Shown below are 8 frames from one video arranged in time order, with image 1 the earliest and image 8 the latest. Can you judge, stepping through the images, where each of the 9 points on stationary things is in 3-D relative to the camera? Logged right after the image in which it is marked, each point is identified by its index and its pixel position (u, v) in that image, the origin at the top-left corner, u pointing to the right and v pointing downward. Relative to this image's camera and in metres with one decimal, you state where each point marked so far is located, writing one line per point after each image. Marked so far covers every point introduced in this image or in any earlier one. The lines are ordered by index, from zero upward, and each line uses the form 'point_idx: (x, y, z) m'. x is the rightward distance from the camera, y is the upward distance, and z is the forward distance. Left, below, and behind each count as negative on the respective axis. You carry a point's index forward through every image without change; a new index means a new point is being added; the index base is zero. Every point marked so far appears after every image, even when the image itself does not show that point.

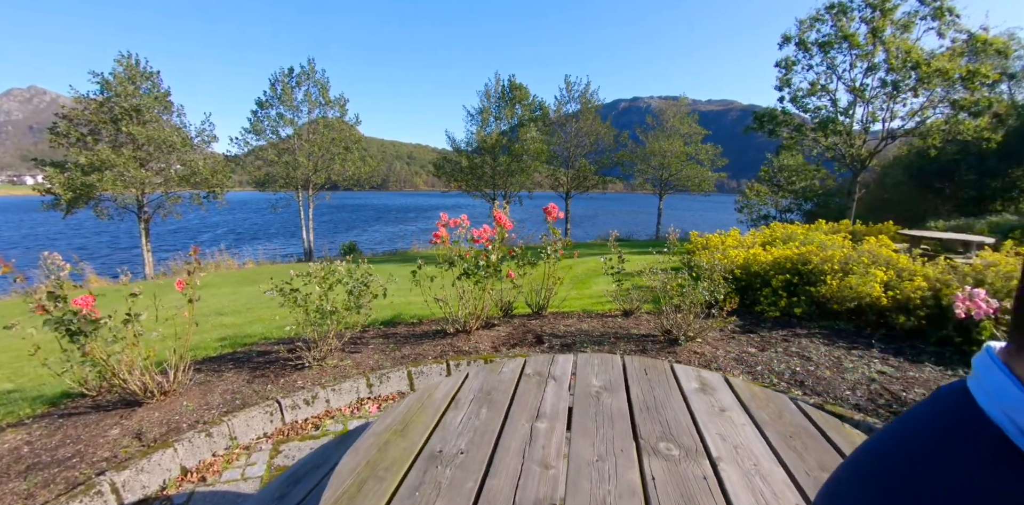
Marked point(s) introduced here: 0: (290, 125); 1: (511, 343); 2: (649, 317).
0: (-8.6, +4.9, +18.5) m
1: (0.0, -0.8, +4.0) m
2: (+1.5, -0.7, +5.0) m
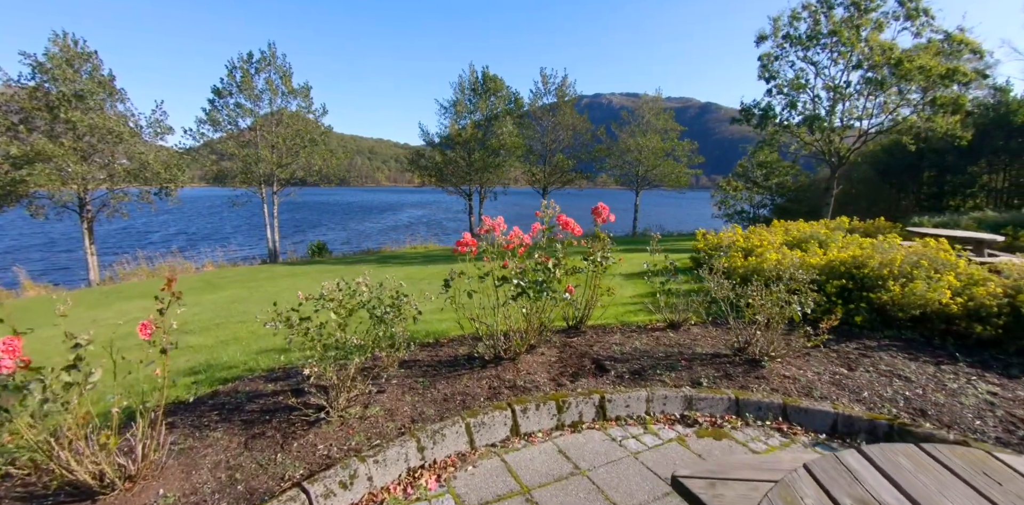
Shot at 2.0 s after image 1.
0: (-9.3, +4.9, +17.1) m
1: (+0.4, -0.8, +3.3) m
2: (+1.8, -0.7, +4.4) m
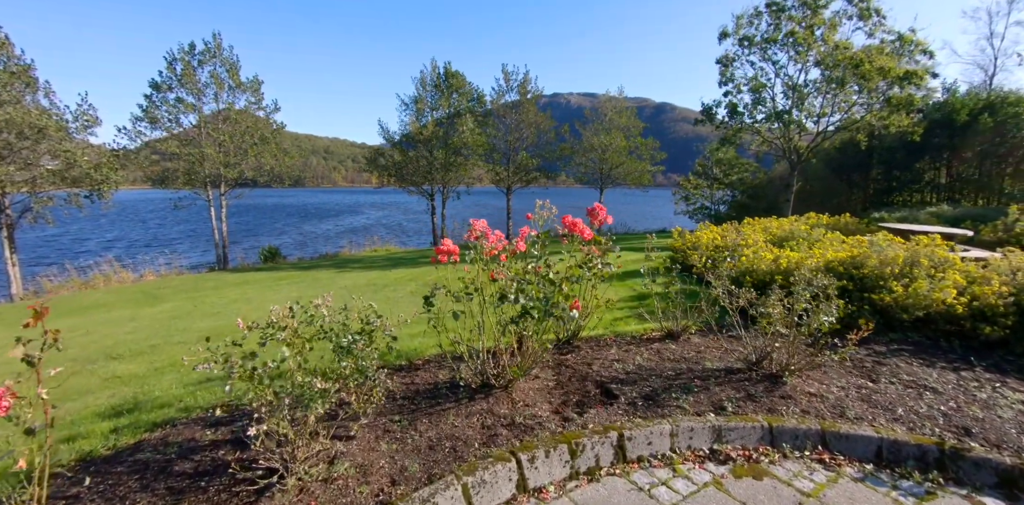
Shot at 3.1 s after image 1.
0: (-10.5, +4.7, +15.8) m
1: (+0.4, -0.9, +2.8) m
2: (+1.7, -0.7, +4.1) m
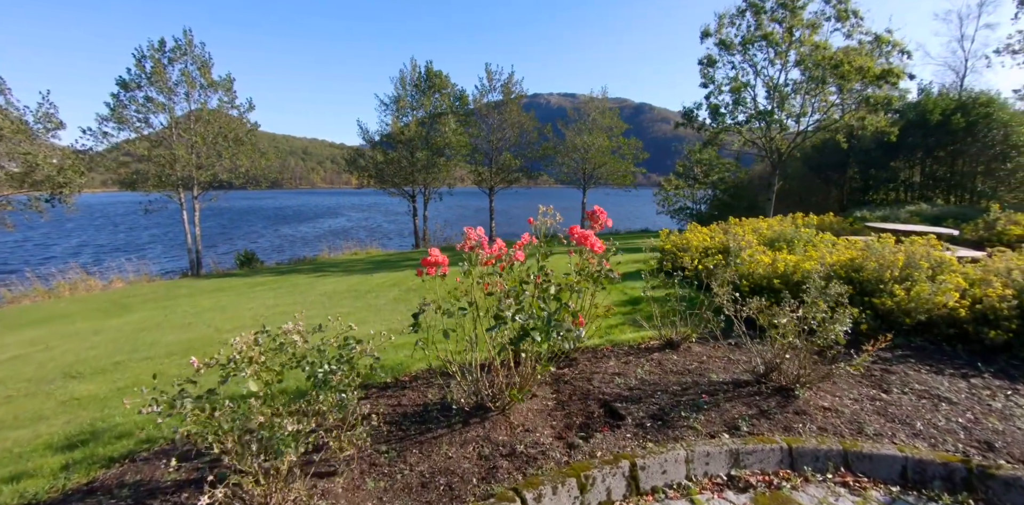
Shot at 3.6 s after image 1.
0: (-11.1, +4.5, +15.2) m
1: (+0.4, -0.9, +2.6) m
2: (+1.6, -0.8, +3.9) m
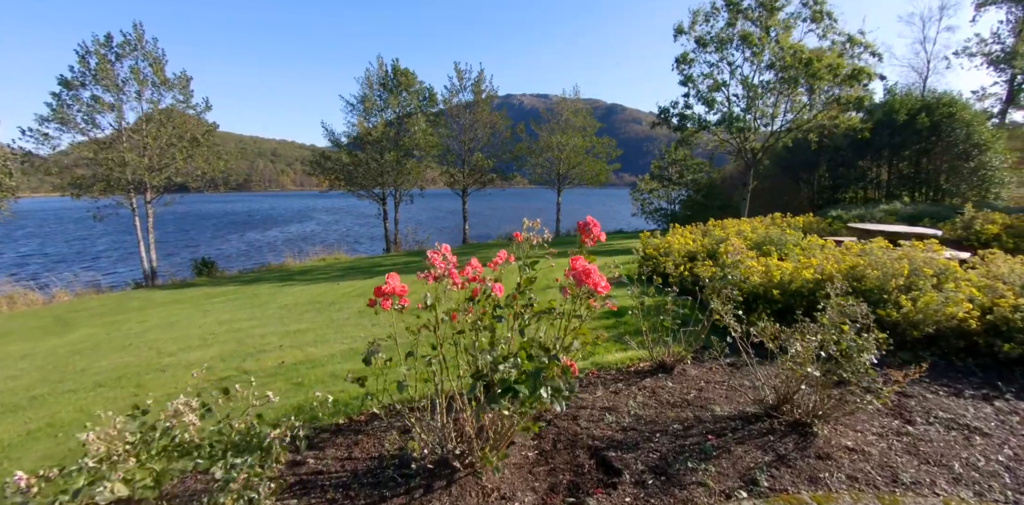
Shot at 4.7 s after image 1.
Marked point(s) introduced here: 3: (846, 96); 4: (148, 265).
0: (-11.9, +4.2, +14.1) m
1: (+0.2, -1.0, +2.1) m
2: (+1.4, -0.9, +3.5) m
3: (+10.3, +4.8, +14.7) m
4: (-12.1, -0.4, +16.0) m
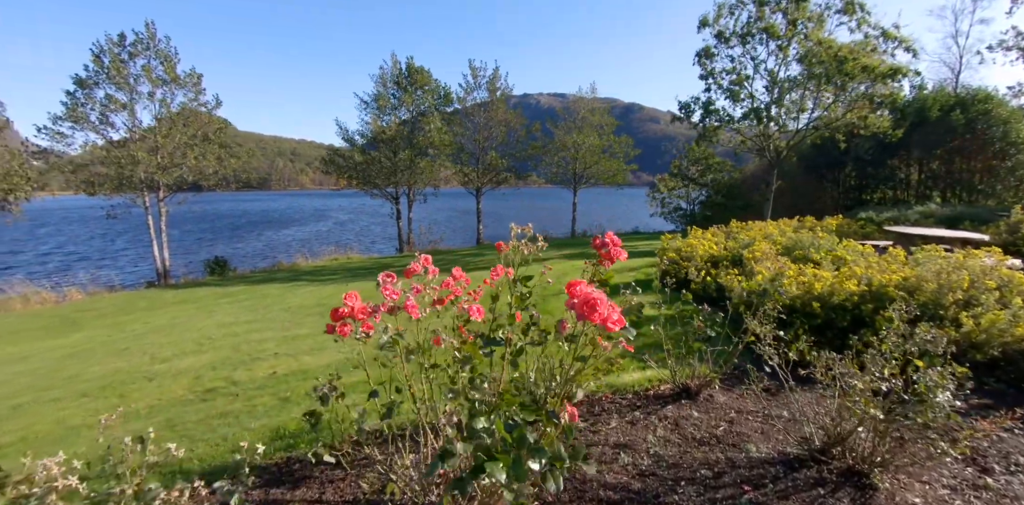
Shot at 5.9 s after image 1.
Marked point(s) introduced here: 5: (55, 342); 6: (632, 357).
0: (-11.5, +4.2, +14.1) m
1: (+0.2, -1.1, +1.7) m
2: (+1.4, -0.9, +3.0) m
3: (+10.7, +4.7, +13.9) m
4: (-11.7, -0.4, +15.9) m
5: (-7.3, -1.5, +7.6) m
6: (+1.0, -0.9, +4.0) m
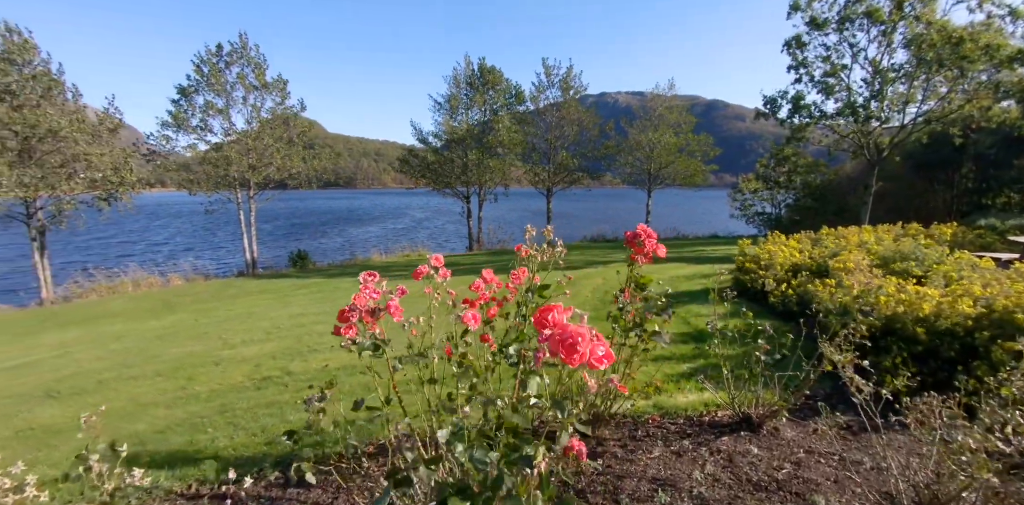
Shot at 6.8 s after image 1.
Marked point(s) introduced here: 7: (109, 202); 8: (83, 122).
0: (-9.4, +4.5, +15.4) m
1: (+0.2, -1.1, +1.5) m
2: (+1.6, -1.0, +2.6) m
3: (+12.5, +4.4, +12.0) m
4: (-9.5, -0.1, +17.3) m
5: (-6.4, -1.3, +8.4) m
6: (+1.3, -0.9, +3.6) m
7: (-10.2, +1.2, +12.0) m
8: (-10.0, +3.0, +10.9) m
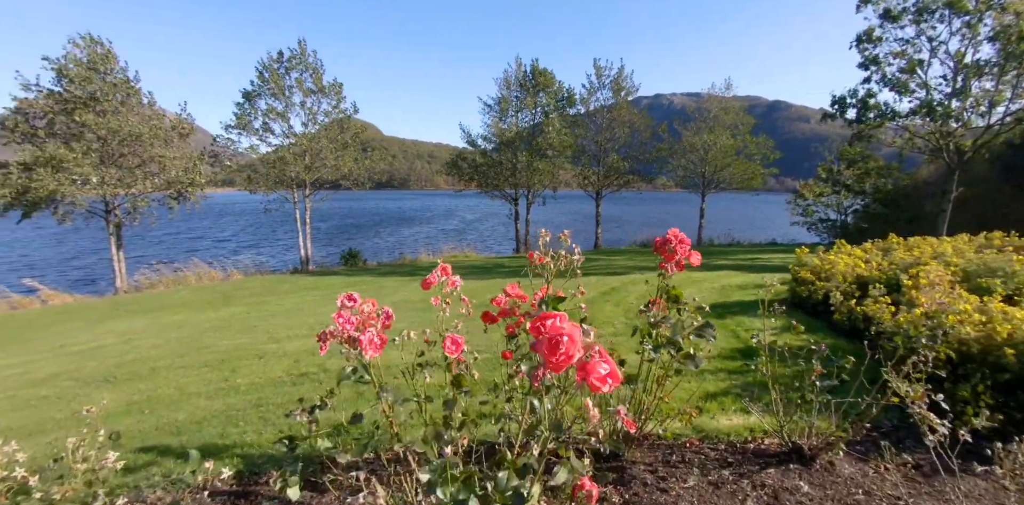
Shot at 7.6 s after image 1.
0: (-7.8, +4.6, +16.2) m
1: (+0.2, -1.1, +1.3) m
2: (+1.7, -1.1, +2.3) m
3: (+13.6, +4.0, +10.6) m
4: (-7.8, 0.0, +18.0) m
5: (-5.6, -1.2, +8.9) m
6: (+1.5, -1.0, +3.3) m
7: (-9.0, +1.4, +12.8) m
8: (-8.9, +3.1, +11.7) m
